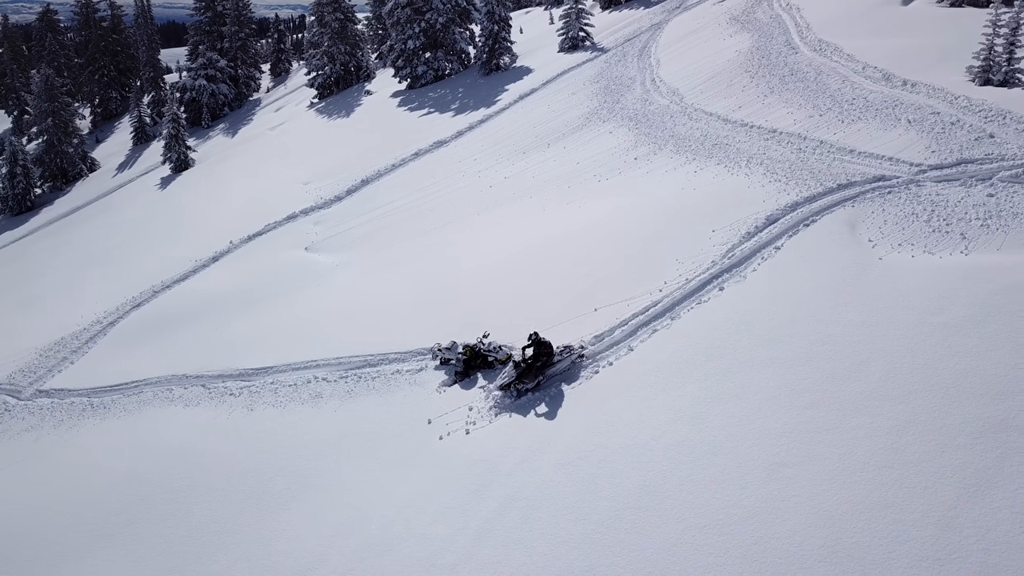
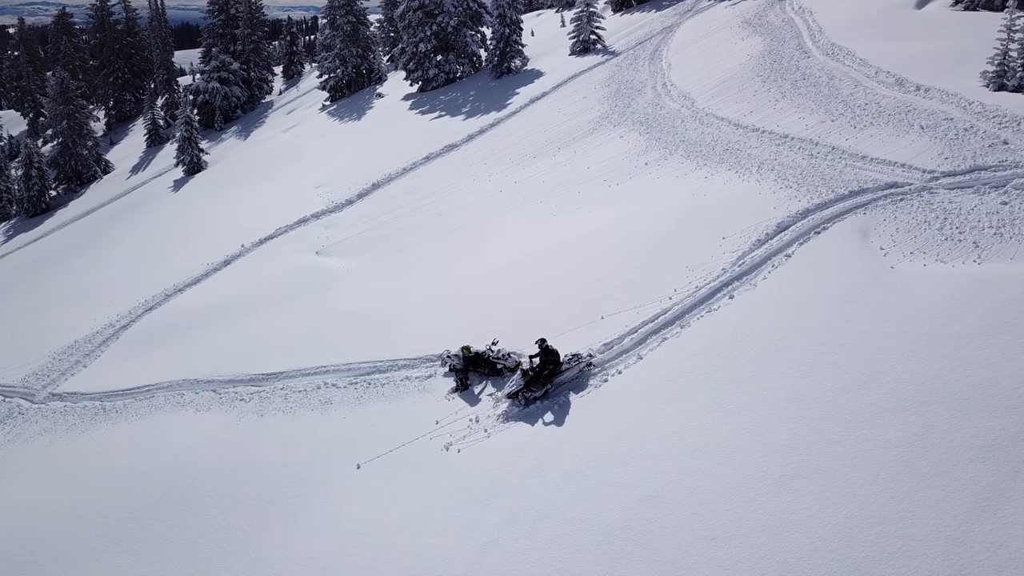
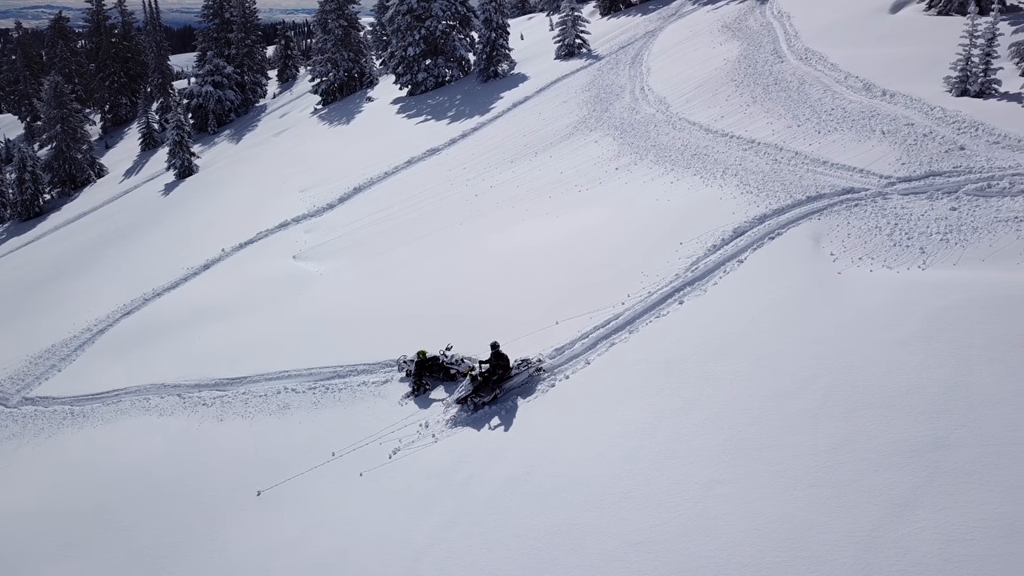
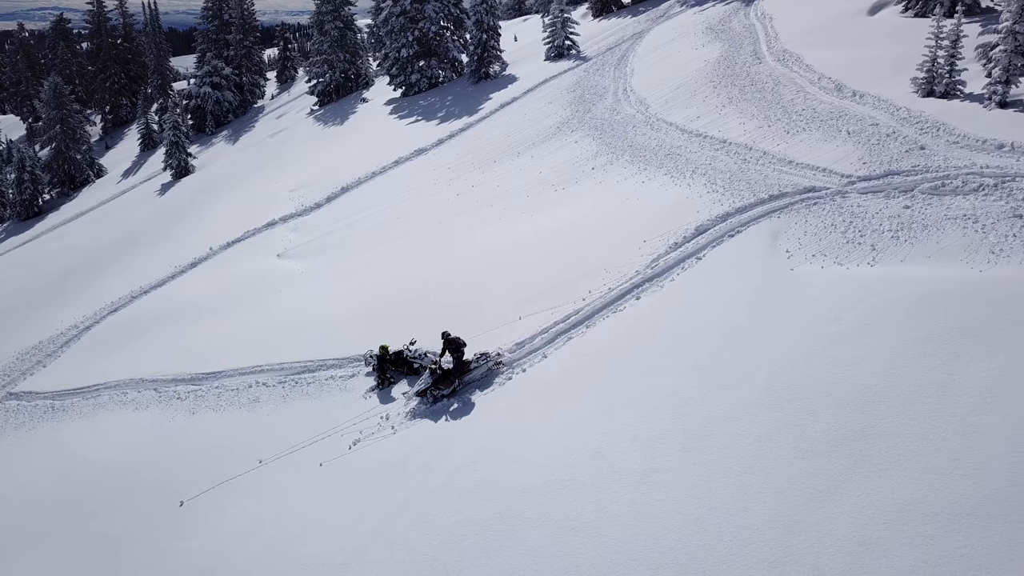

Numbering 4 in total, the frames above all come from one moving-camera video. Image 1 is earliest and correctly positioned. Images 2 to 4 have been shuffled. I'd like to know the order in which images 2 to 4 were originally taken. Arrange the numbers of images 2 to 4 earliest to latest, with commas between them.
2, 3, 4
